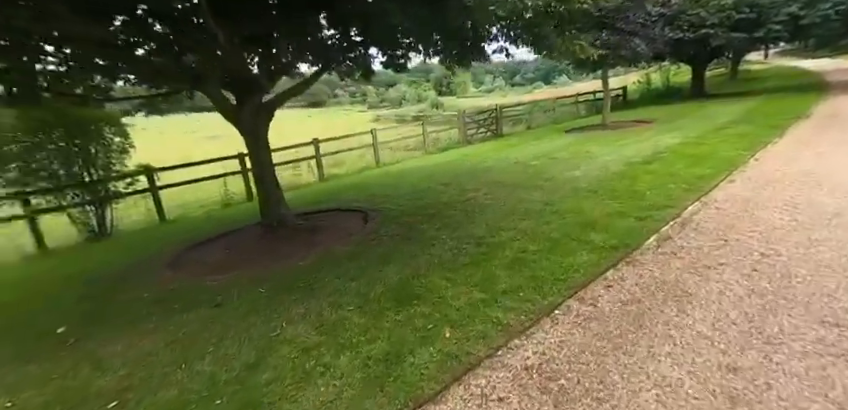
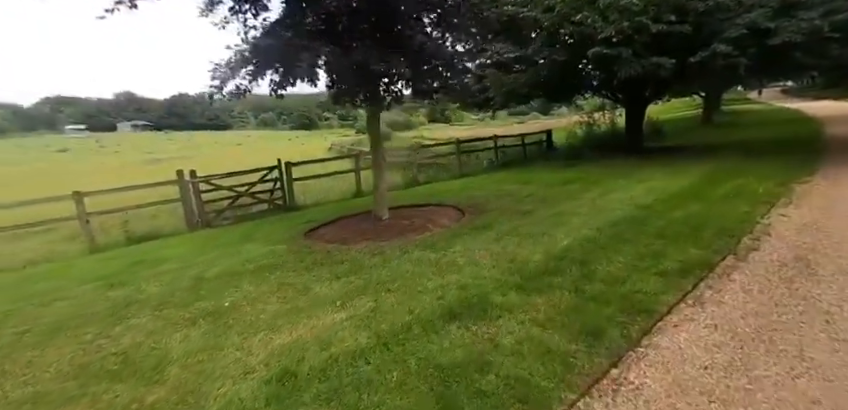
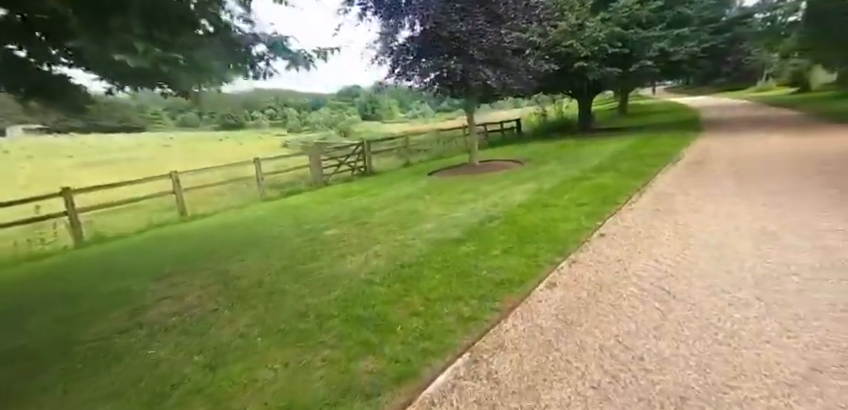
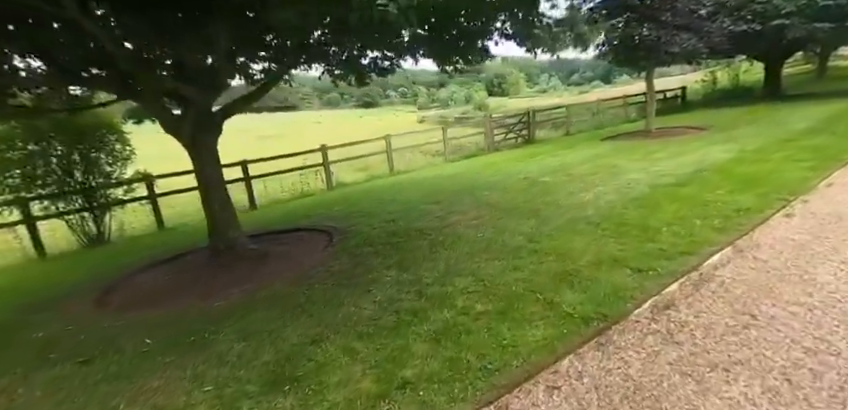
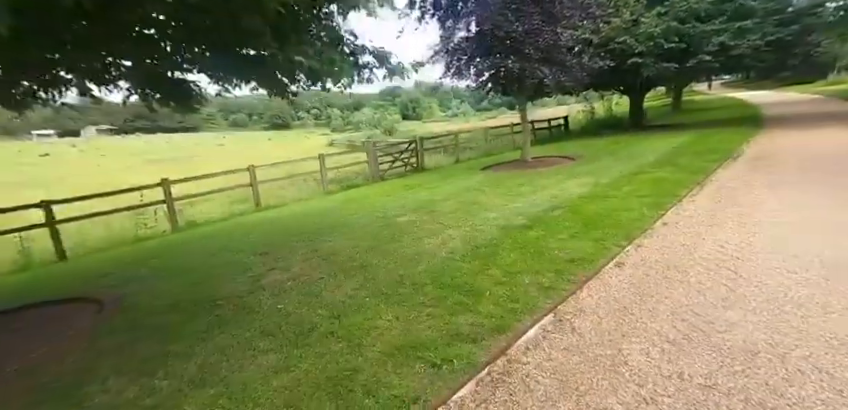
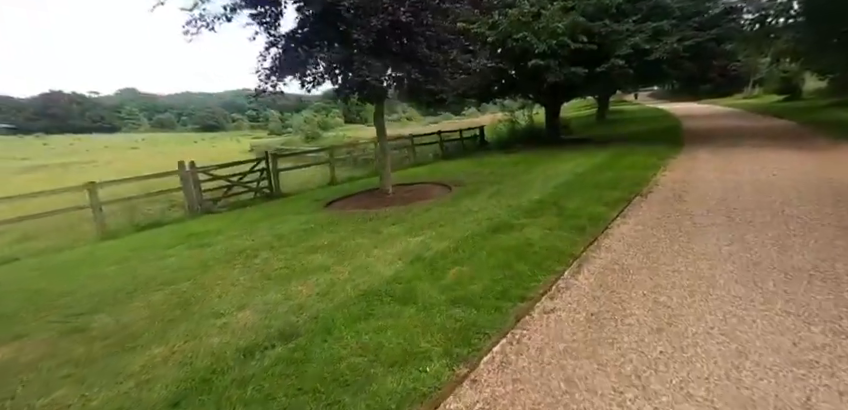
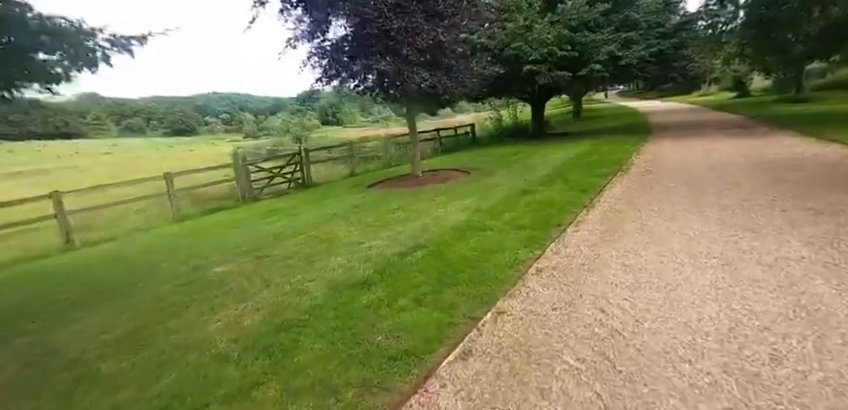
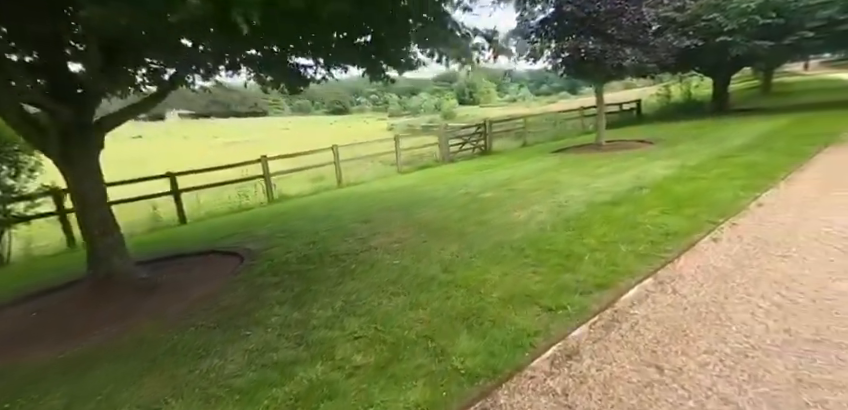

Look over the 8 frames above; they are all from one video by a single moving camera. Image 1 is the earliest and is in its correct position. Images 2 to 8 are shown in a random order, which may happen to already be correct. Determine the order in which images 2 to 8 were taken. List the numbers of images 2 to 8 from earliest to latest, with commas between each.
4, 8, 5, 3, 7, 6, 2
